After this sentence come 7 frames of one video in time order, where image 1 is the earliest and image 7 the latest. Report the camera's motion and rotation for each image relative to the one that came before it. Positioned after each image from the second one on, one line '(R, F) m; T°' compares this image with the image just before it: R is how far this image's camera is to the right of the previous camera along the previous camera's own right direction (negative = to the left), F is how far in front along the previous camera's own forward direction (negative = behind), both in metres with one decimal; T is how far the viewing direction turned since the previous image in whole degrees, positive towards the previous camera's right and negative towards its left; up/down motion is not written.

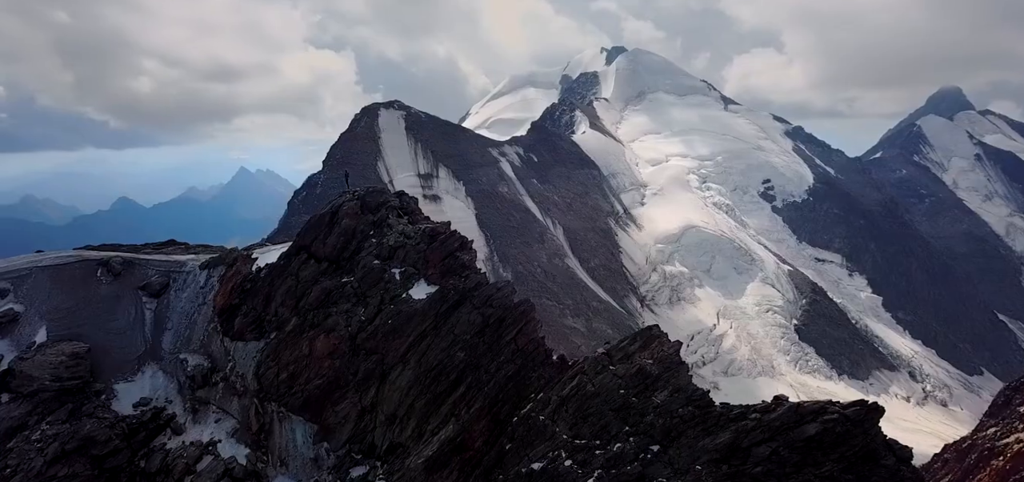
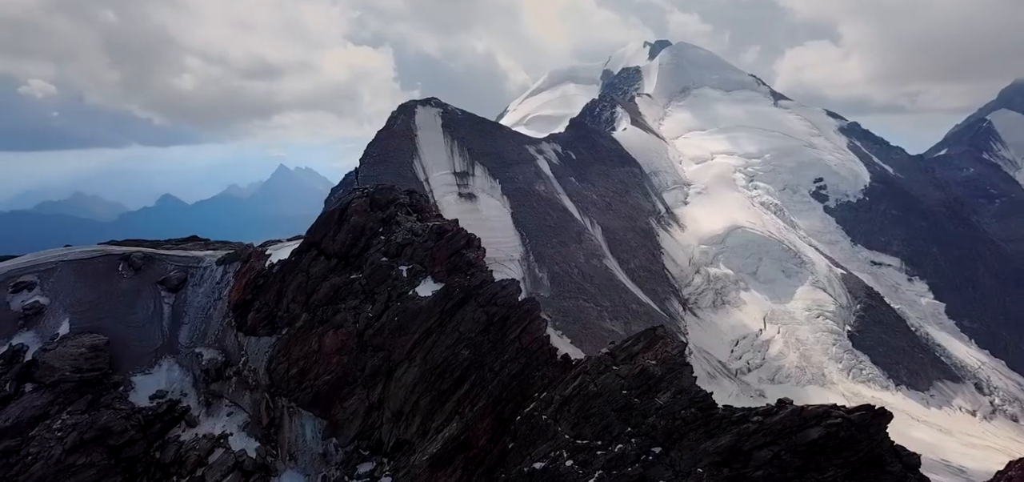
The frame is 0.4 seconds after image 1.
(+1.3, +0.3) m; -2°
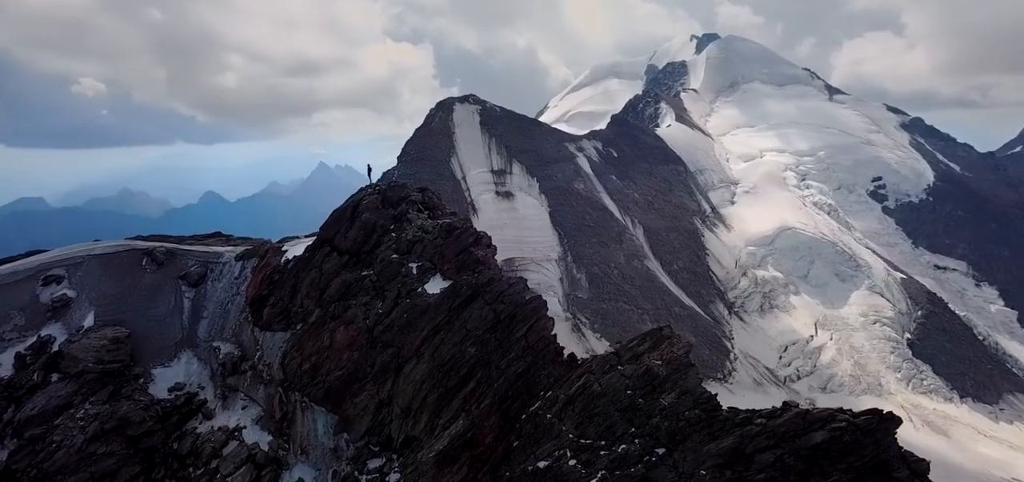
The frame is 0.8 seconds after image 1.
(+1.2, +0.2) m; -2°
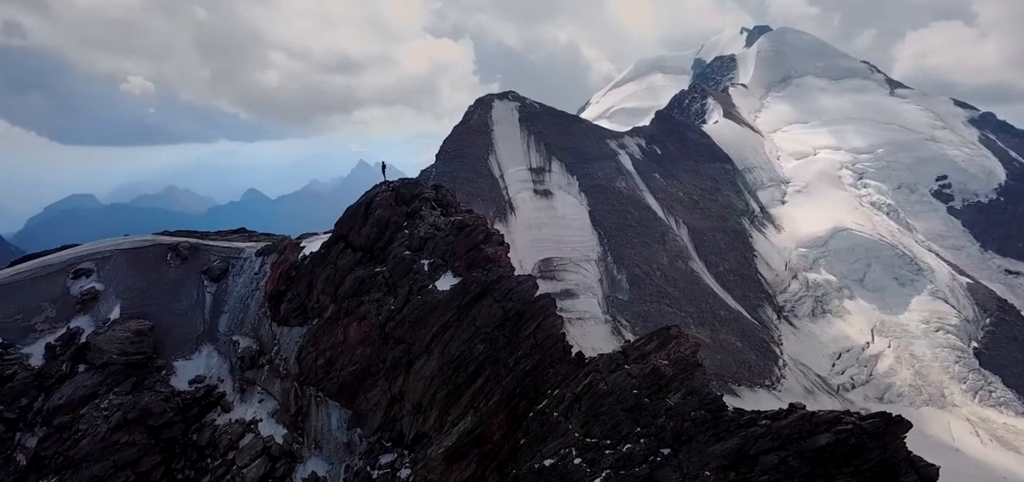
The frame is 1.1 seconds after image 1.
(+1.2, +0.1) m; -2°
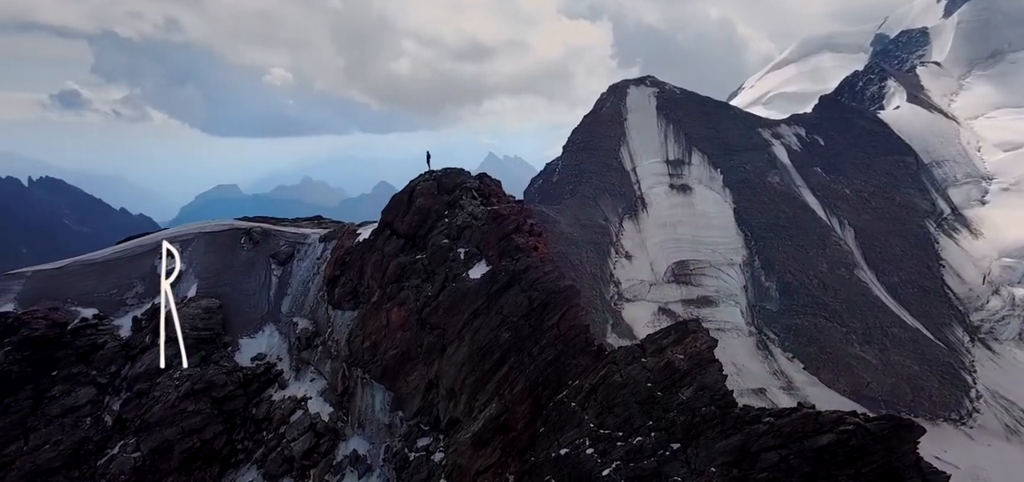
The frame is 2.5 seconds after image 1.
(+3.8, -0.2) m; -7°
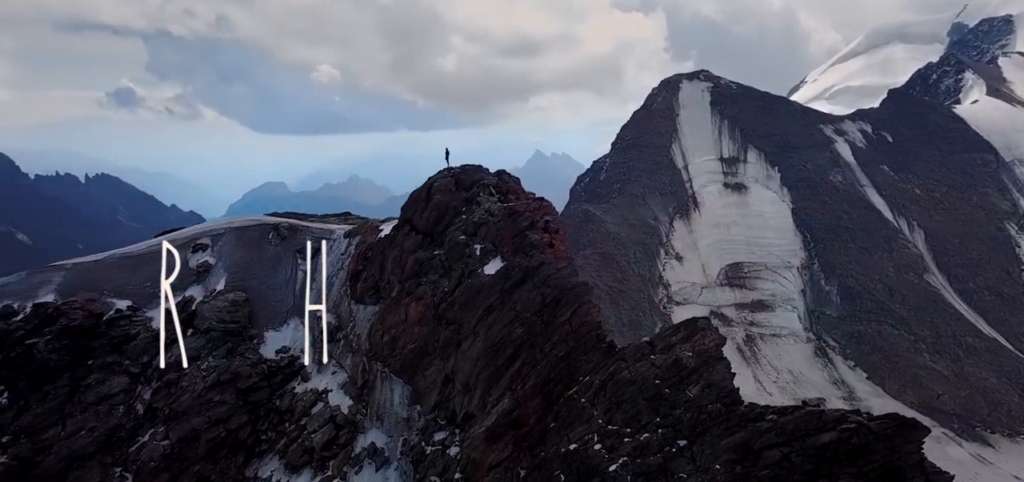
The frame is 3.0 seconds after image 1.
(+1.2, -0.4) m; -3°
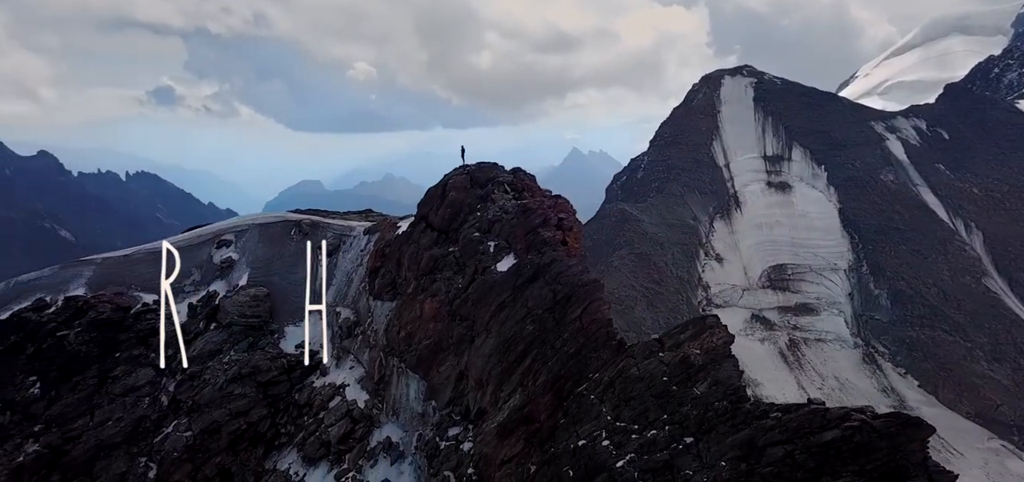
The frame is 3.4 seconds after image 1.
(+0.8, -0.4) m; -2°
